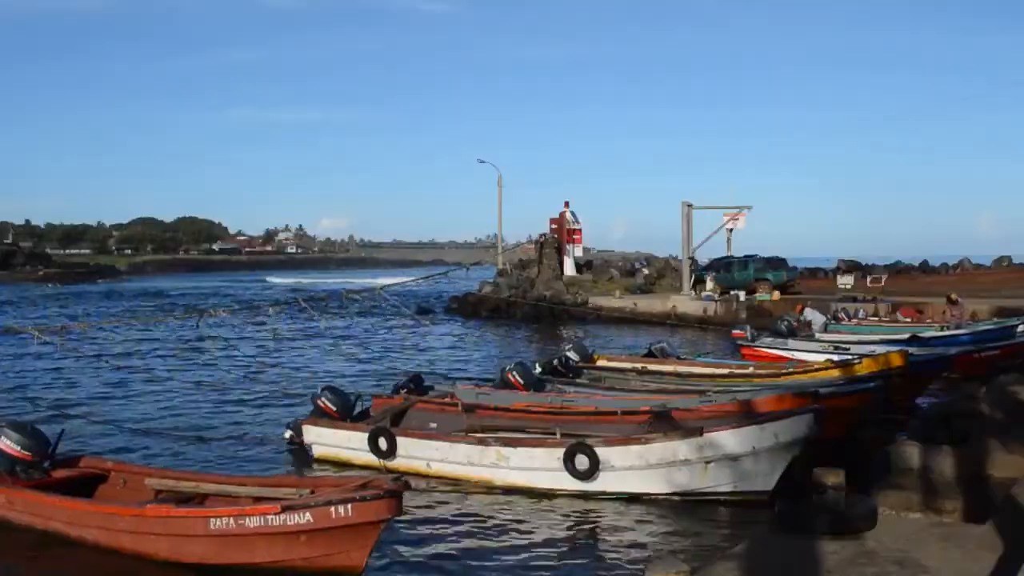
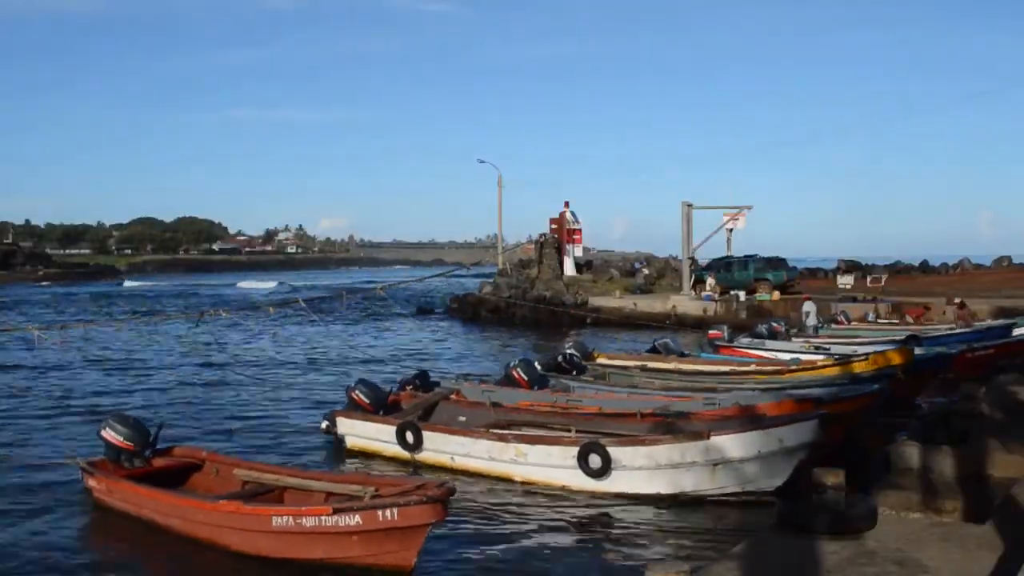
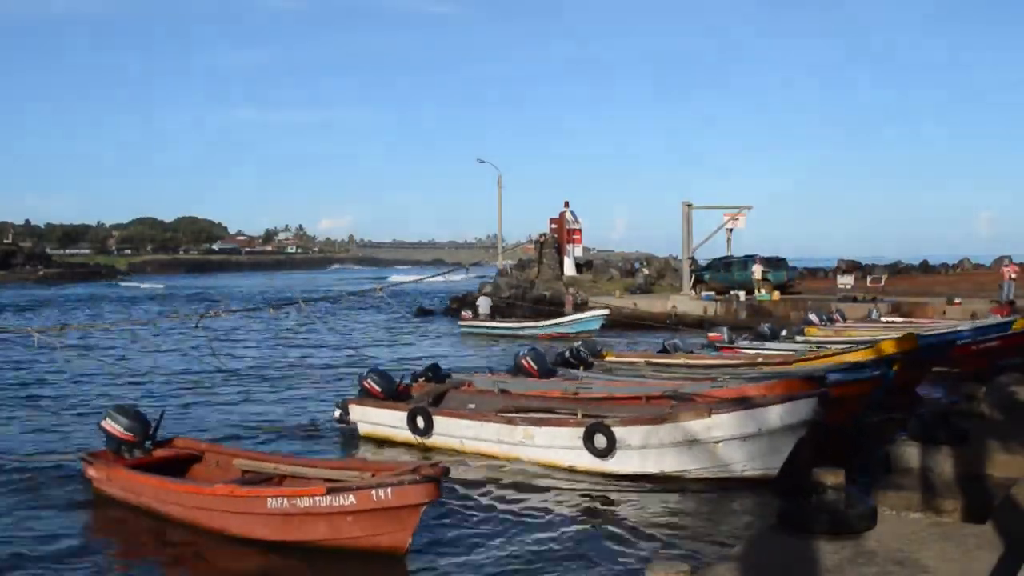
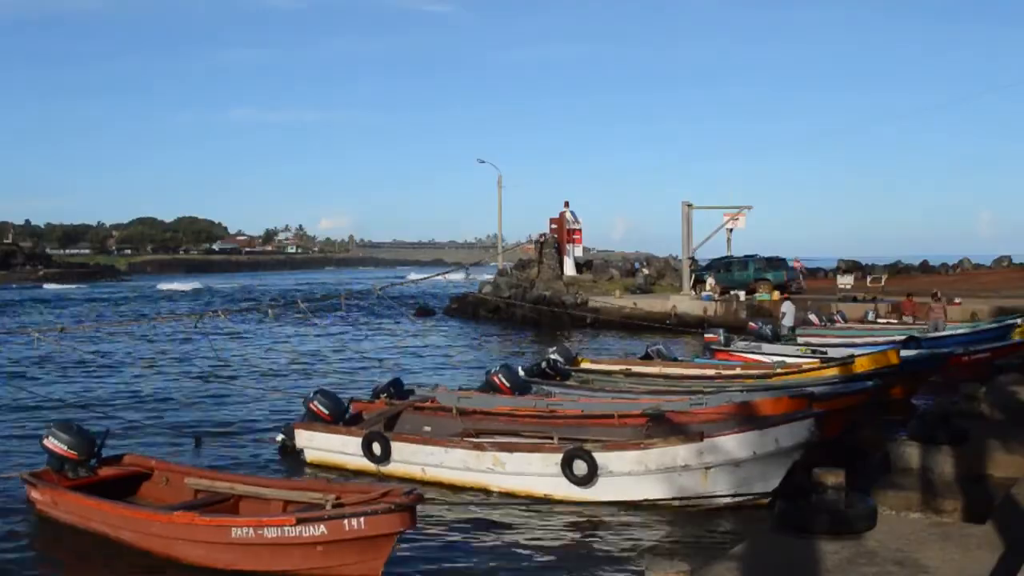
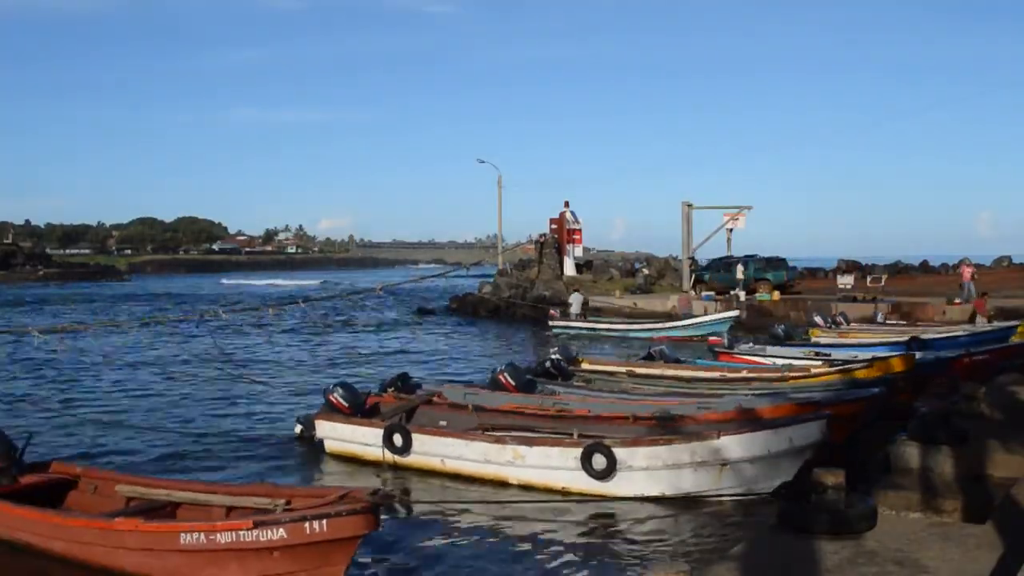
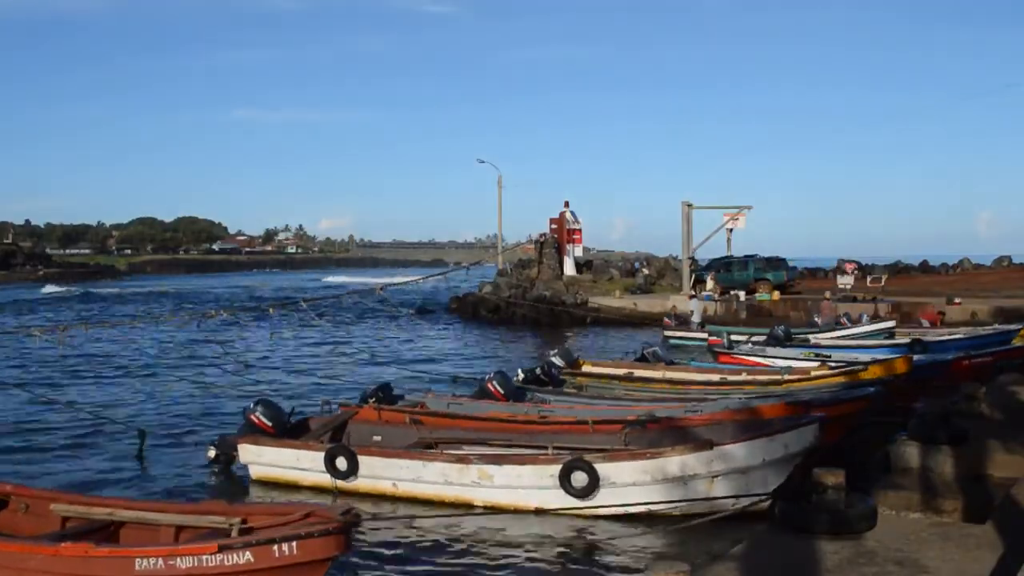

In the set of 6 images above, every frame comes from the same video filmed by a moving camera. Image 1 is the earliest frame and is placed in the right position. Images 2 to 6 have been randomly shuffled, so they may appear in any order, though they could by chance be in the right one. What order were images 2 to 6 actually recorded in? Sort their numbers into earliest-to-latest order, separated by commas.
2, 4, 6, 5, 3
